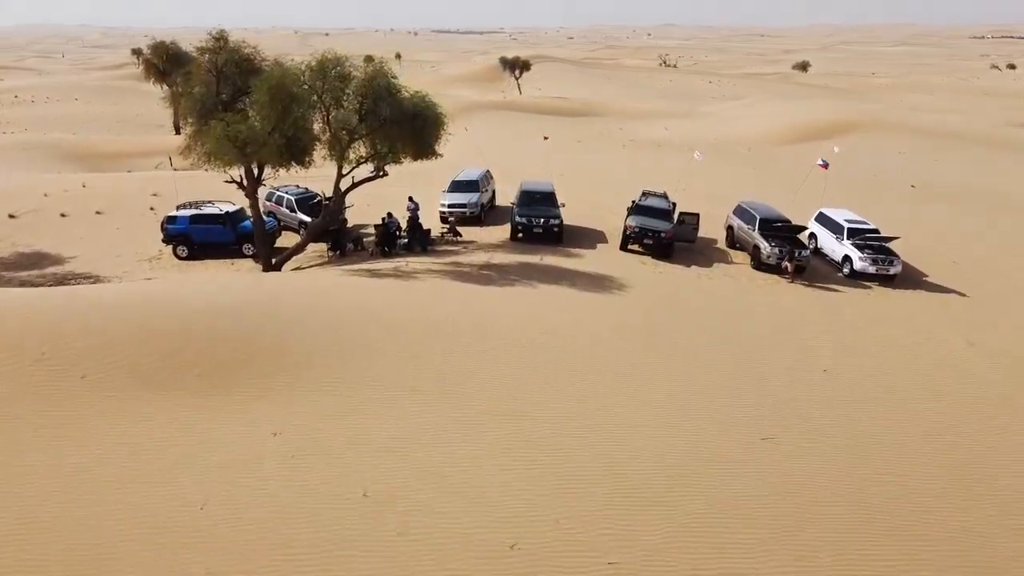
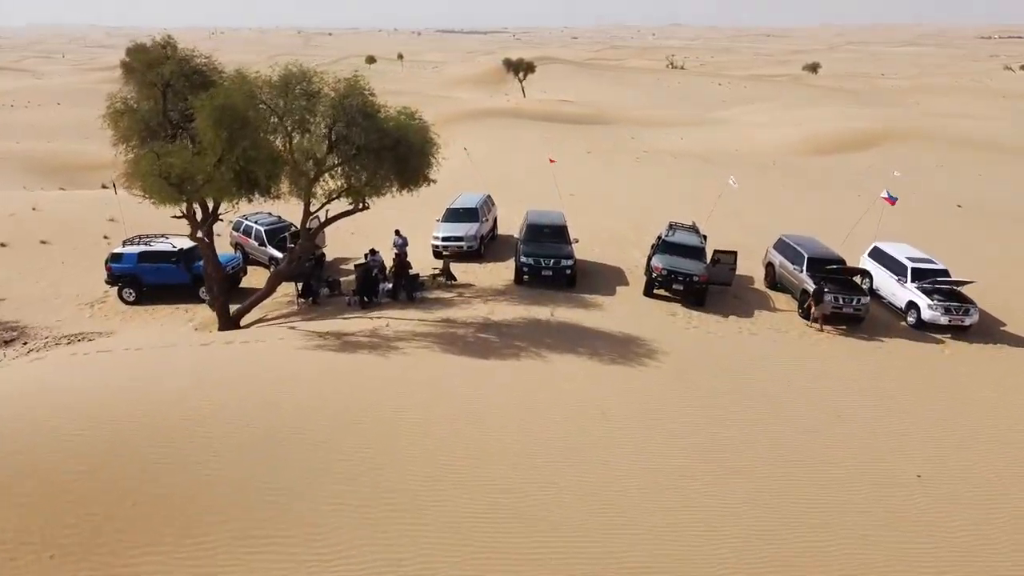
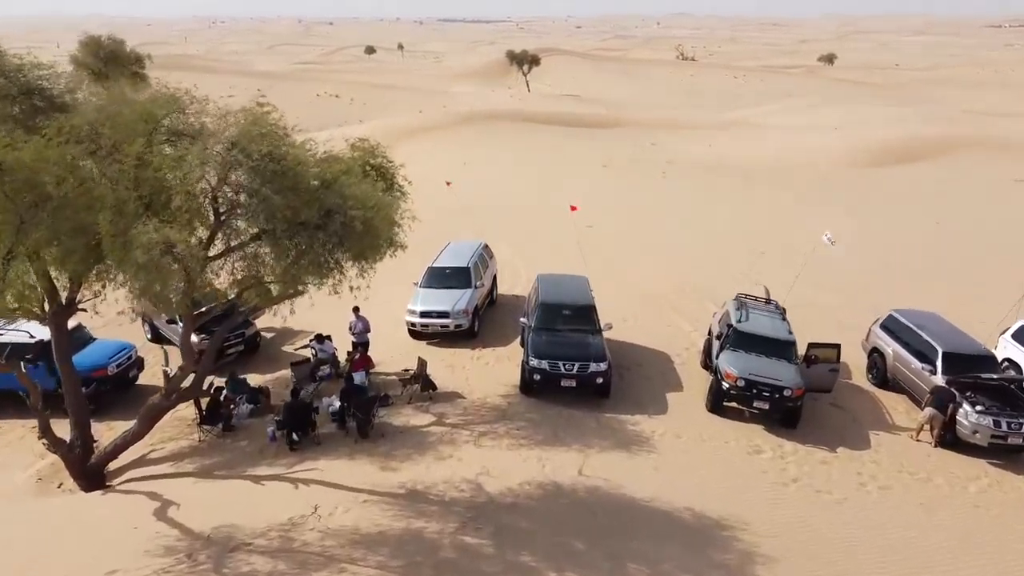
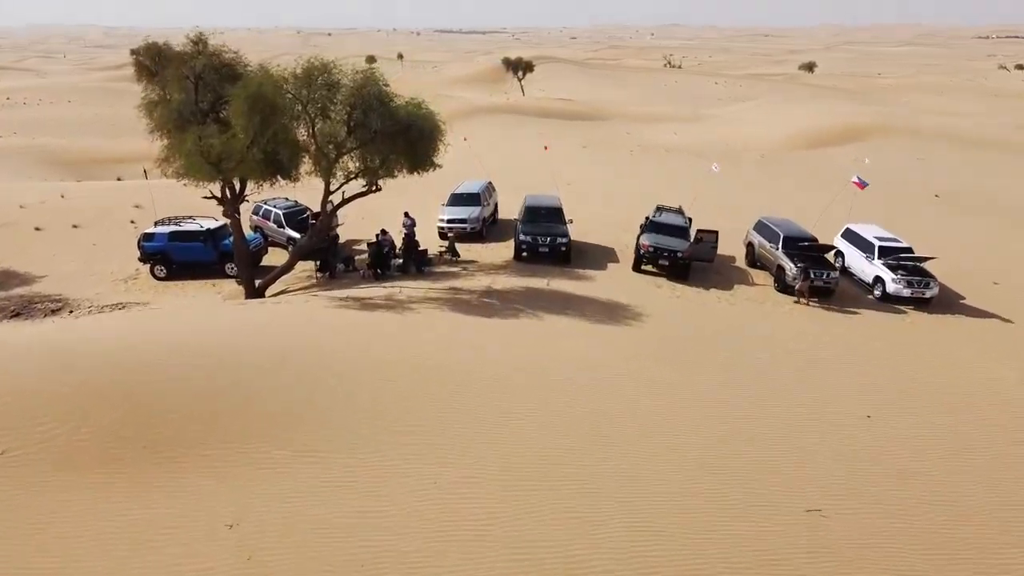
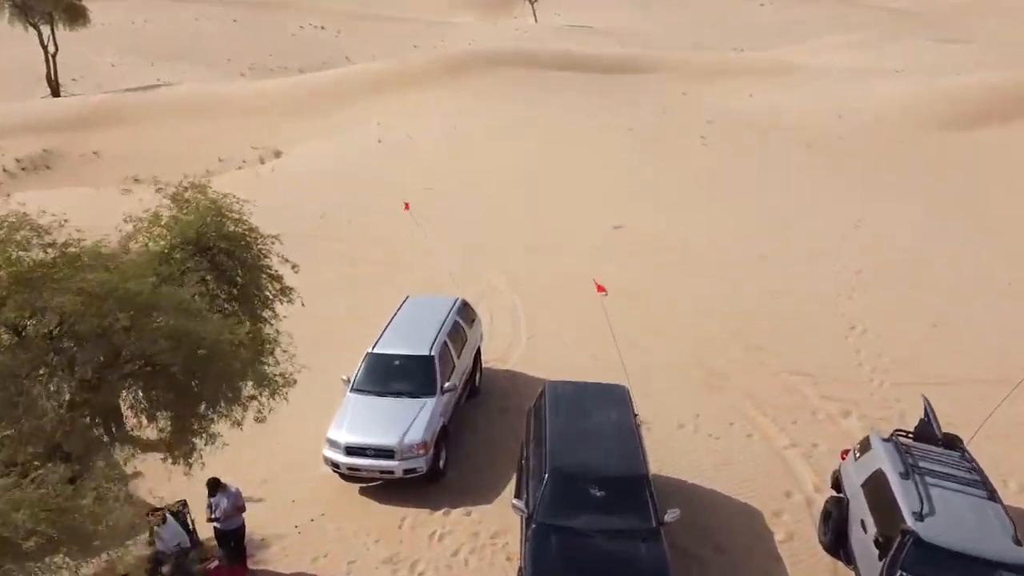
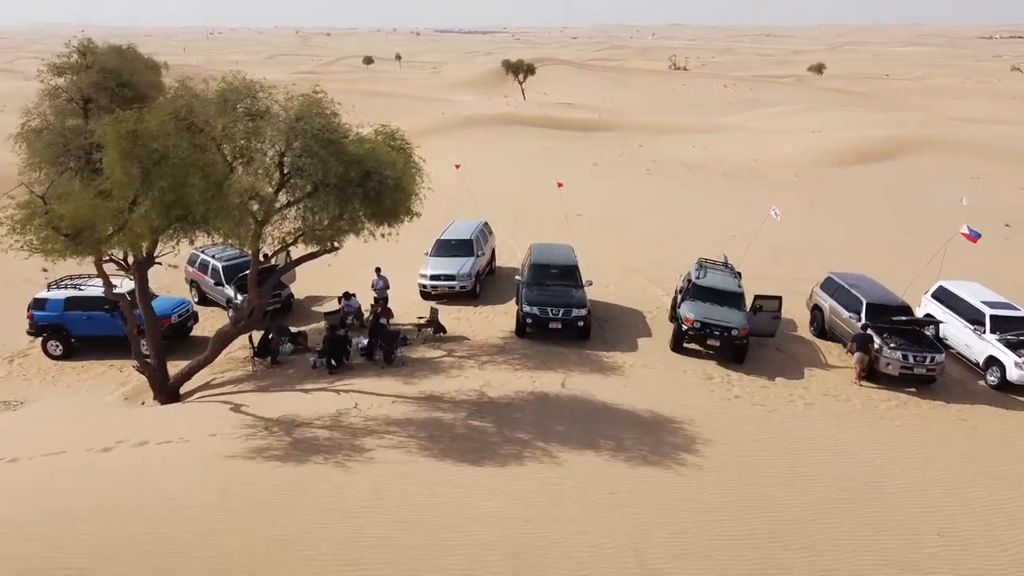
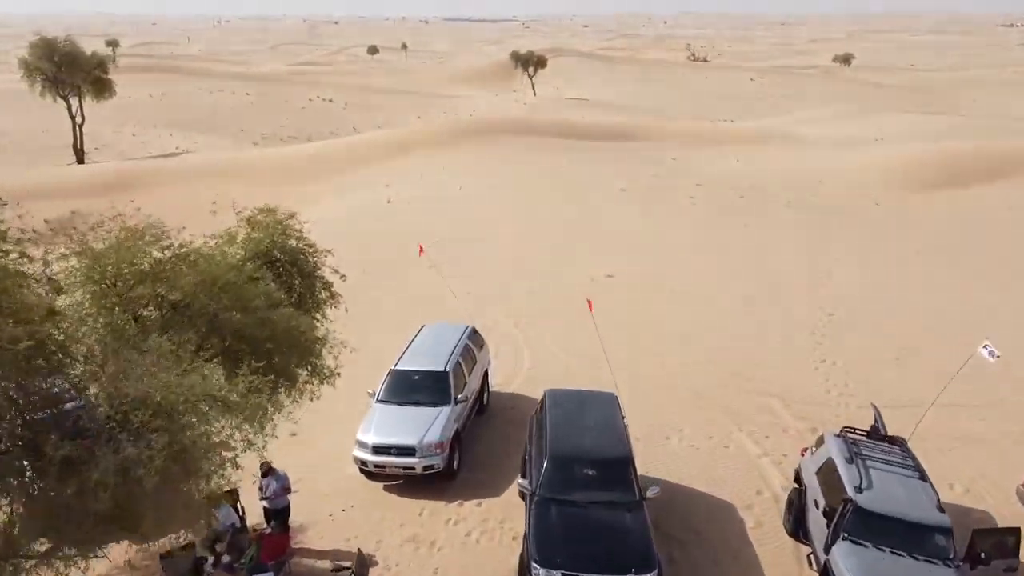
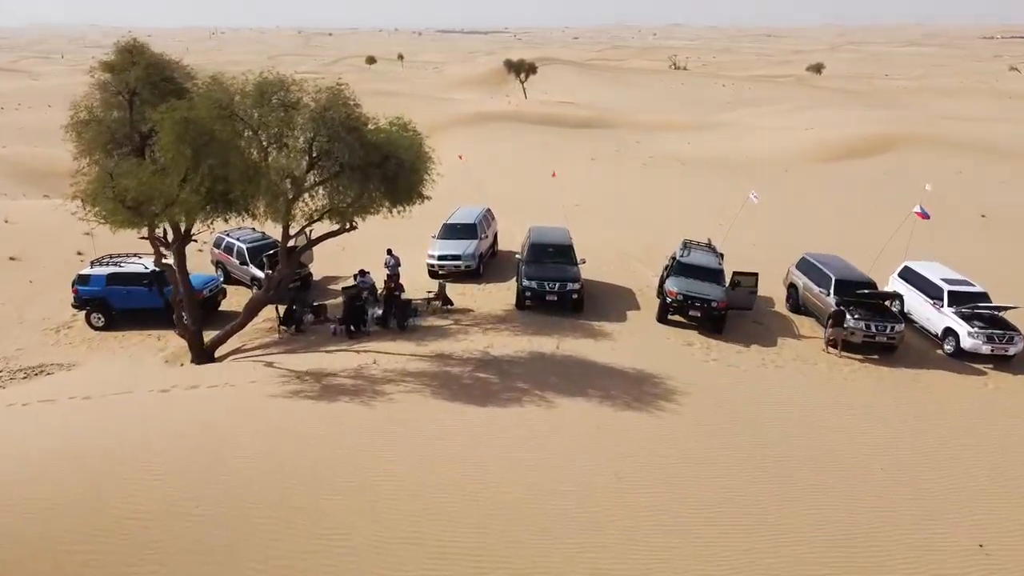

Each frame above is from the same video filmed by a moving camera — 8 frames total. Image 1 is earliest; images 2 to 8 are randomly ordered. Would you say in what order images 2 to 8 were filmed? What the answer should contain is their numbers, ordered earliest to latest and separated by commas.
4, 2, 8, 6, 3, 7, 5
